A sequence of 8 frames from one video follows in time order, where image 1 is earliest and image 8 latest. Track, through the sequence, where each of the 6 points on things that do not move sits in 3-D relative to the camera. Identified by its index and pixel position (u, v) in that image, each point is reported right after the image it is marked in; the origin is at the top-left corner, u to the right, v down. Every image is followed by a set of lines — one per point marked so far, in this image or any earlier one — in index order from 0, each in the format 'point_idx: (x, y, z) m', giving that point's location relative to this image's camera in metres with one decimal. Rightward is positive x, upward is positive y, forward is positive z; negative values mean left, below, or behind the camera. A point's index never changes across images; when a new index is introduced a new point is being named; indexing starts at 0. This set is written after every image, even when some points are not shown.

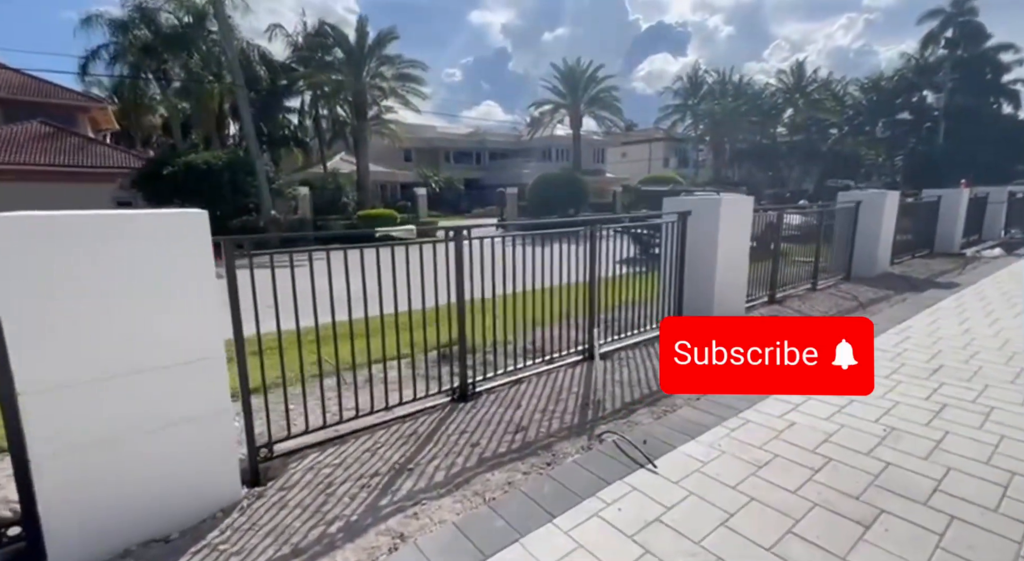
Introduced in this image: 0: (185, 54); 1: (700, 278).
0: (-8.2, +5.7, +13.3) m
1: (+1.8, 0.0, +5.0) m
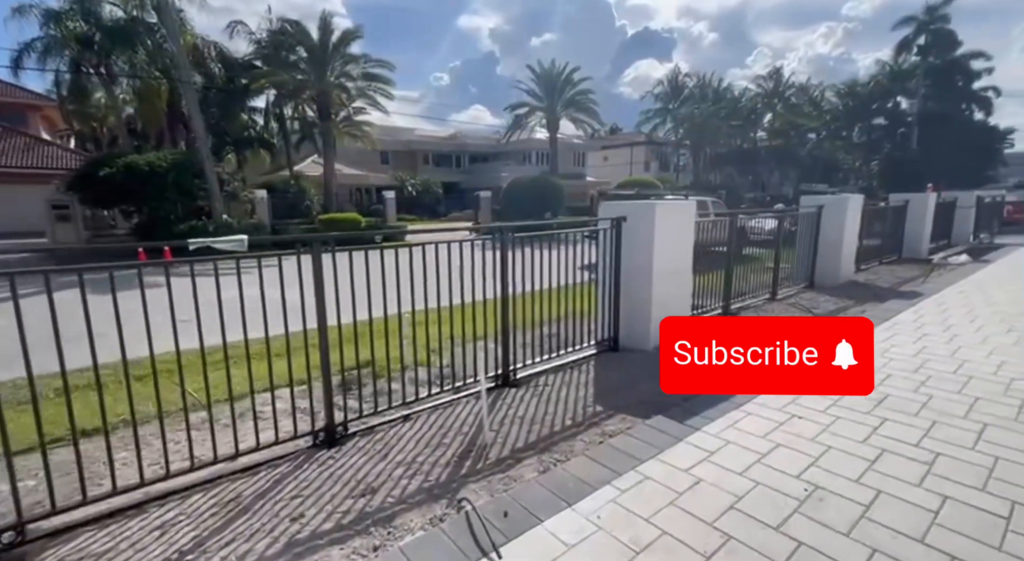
0: (-9.2, +5.5, +12.6) m
1: (+1.1, -0.1, +4.6) m
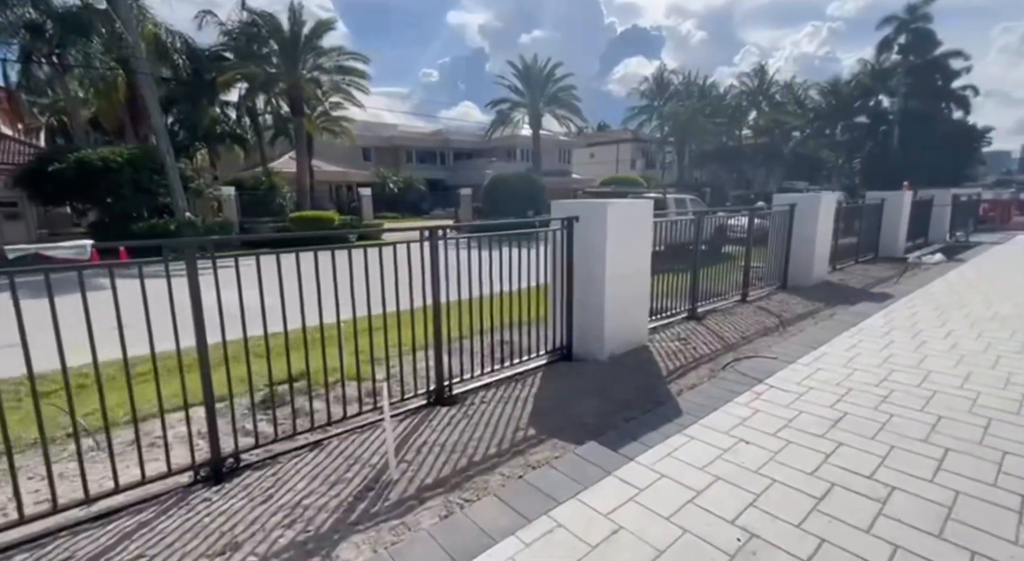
0: (-9.8, +5.5, +12.0) m
1: (+0.6, -0.1, +4.3) m
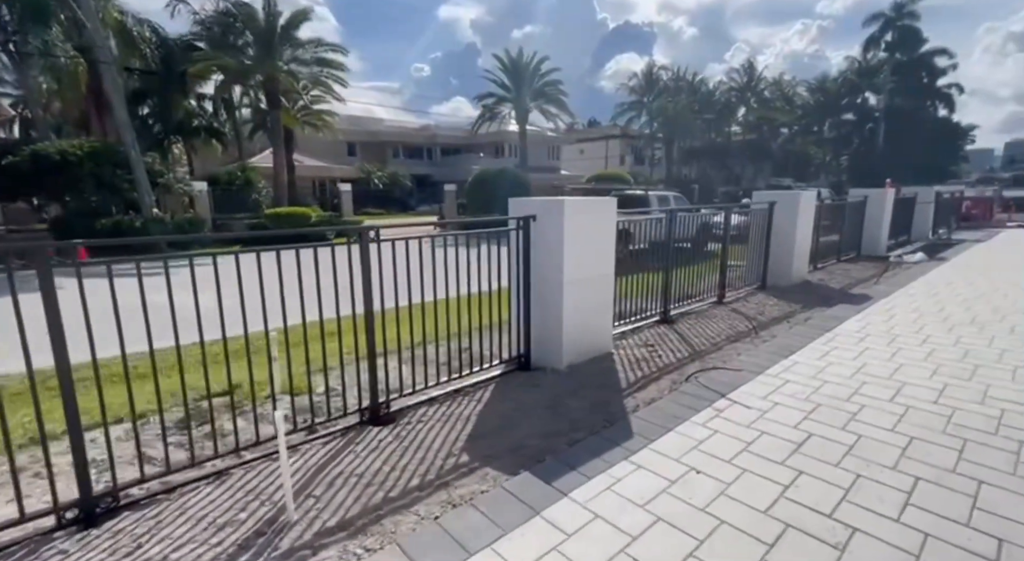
0: (-10.3, +5.5, +11.5) m
1: (+0.3, -0.2, +4.0) m
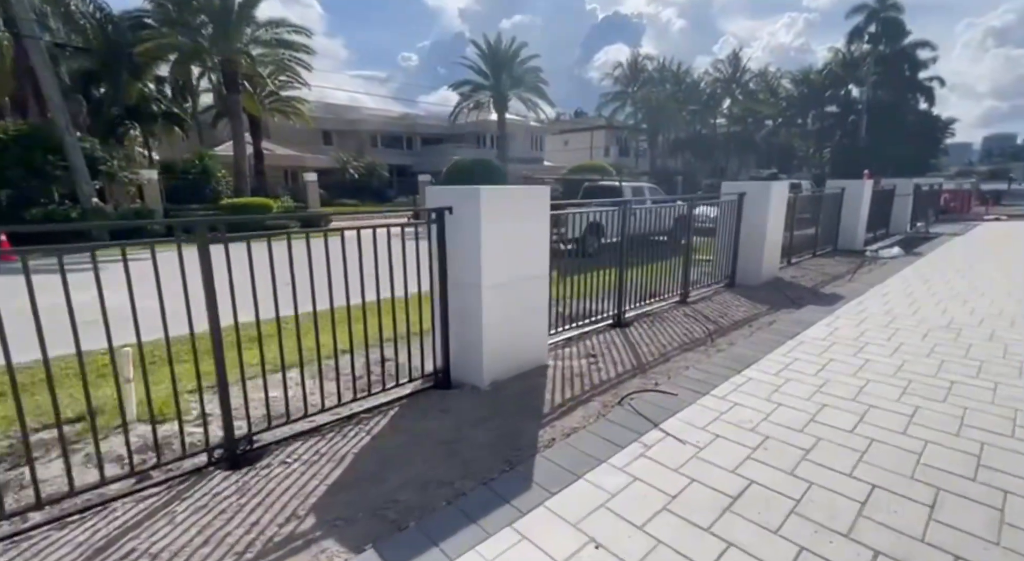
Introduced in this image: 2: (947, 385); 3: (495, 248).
0: (-11.1, +5.6, +10.6) m
1: (-0.3, -0.2, +3.5) m
2: (+2.8, -0.7, +3.3) m
3: (-0.1, +0.2, +3.3) m
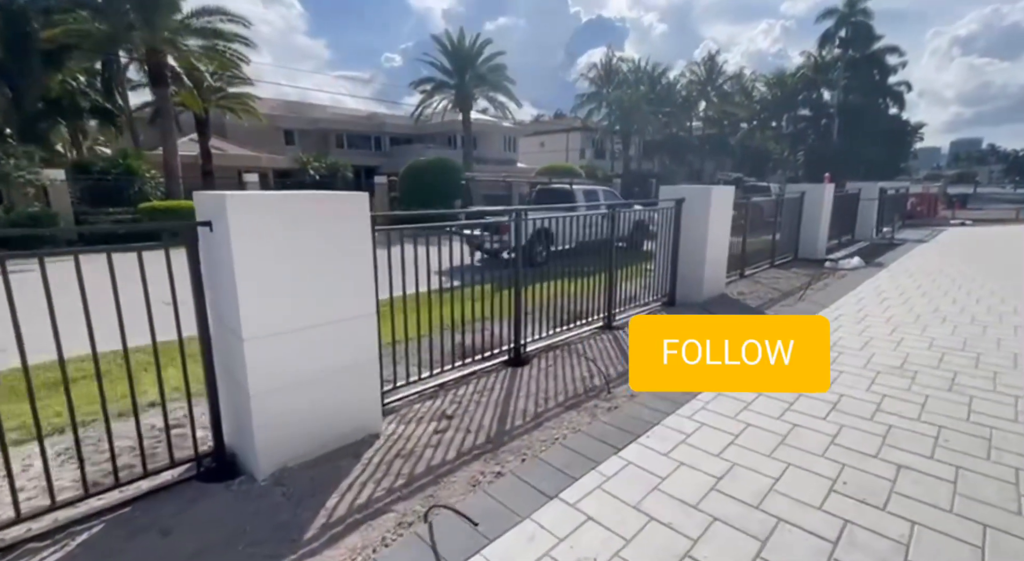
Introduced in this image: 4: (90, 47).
0: (-12.4, +5.4, +9.2) m
1: (-1.3, -0.4, +2.5) m
2: (+1.8, -0.9, +2.4) m
3: (-1.1, 0.0, +2.3) m
4: (-12.2, +6.7, +15.2) m
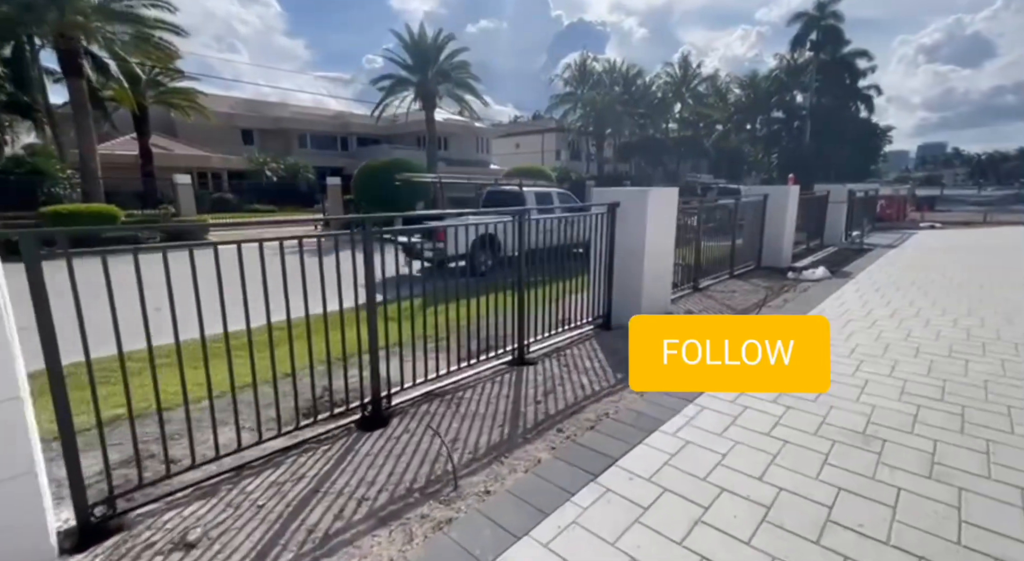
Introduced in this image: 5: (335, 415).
0: (-13.5, +5.0, +7.7) m
1: (-2.2, -0.7, +1.3) m
2: (+0.9, -1.1, +1.4) m
3: (-2.0, -0.3, +1.2) m
4: (-13.5, +6.4, +13.7) m
5: (-1.3, -0.9, +3.3) m
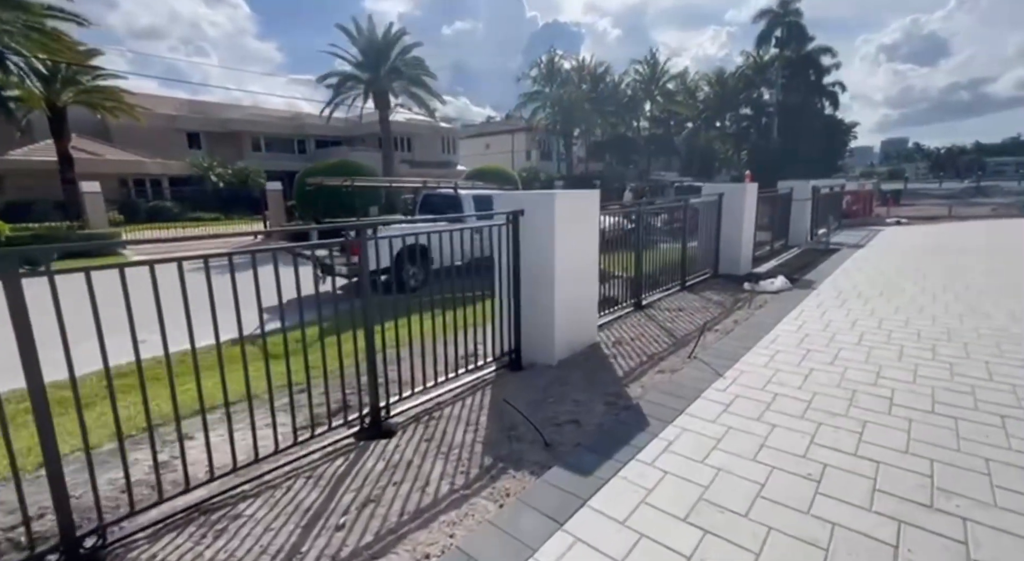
0: (-14.8, +4.4, +5.9) m
1: (-3.1, -1.0, 0.0) m
2: (0.0, -1.4, +0.2) m
3: (-2.9, -0.6, -0.1) m
4: (-15.1, +5.8, +11.9) m
5: (-2.3, -1.2, +2.0) m
